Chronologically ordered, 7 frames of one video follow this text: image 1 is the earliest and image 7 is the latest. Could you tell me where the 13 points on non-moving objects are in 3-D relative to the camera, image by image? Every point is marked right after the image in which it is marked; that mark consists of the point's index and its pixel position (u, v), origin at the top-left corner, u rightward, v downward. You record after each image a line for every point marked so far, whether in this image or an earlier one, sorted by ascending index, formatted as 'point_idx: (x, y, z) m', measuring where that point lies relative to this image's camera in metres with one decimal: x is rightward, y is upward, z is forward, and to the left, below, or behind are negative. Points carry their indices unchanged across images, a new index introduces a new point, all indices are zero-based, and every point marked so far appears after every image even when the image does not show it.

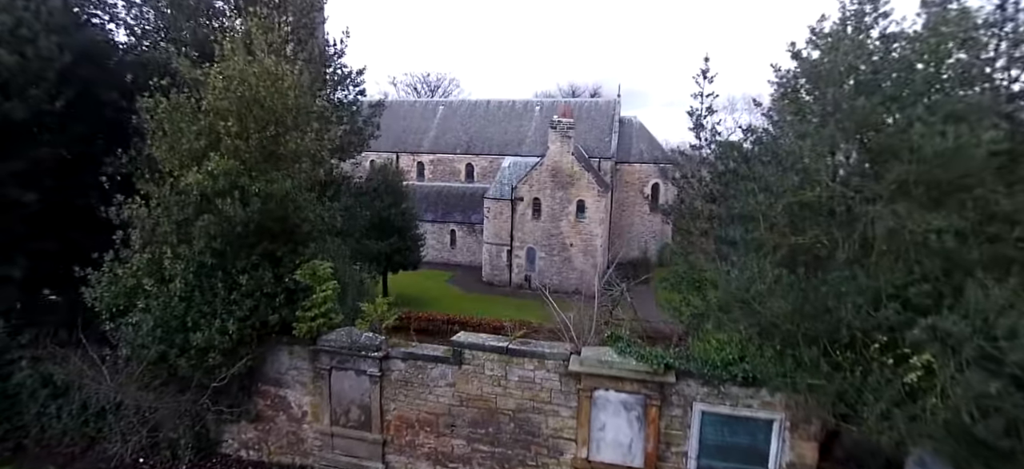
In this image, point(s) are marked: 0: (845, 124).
0: (+3.8, +1.3, +6.2) m
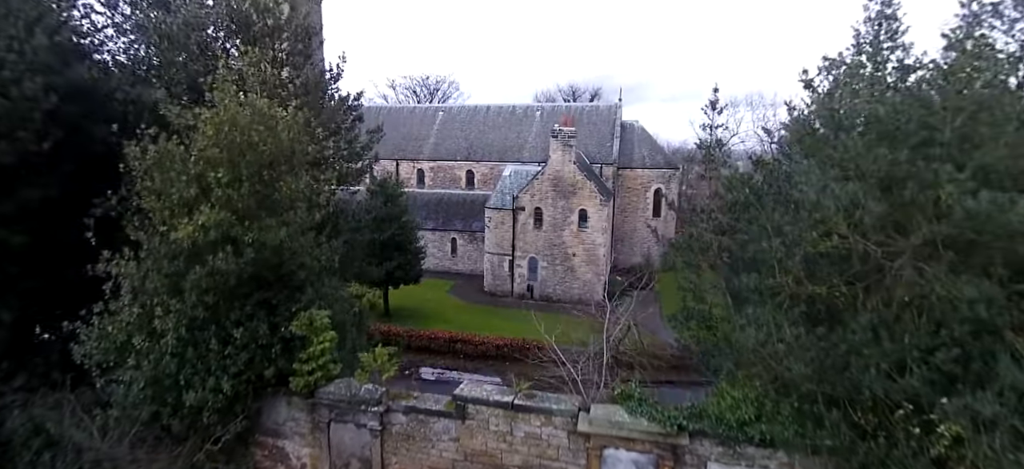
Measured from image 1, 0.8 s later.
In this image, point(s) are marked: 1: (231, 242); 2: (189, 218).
0: (+3.8, +0.7, +5.9) m
1: (-3.6, -0.1, +7.1) m
2: (-4.1, +0.2, +7.0) m
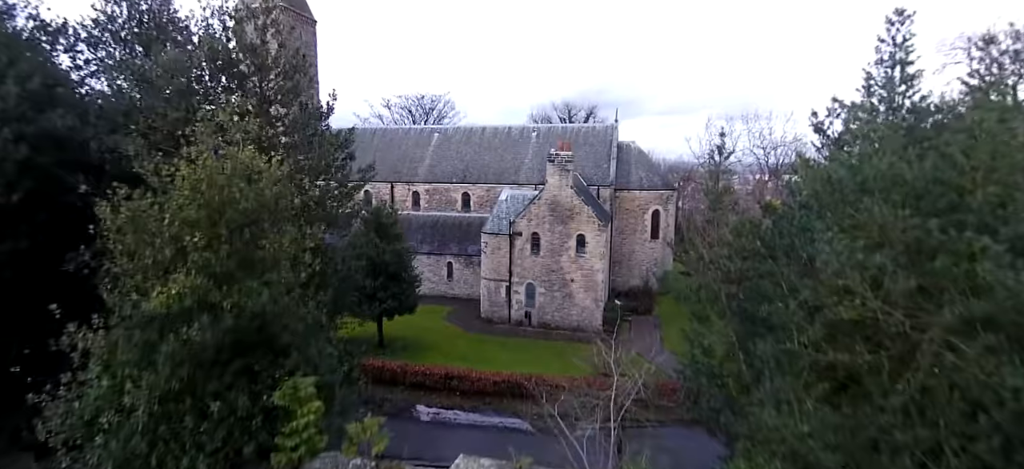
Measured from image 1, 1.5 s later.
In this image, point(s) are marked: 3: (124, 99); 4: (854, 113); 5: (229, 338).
0: (+3.8, -0.1, +5.4) m
1: (-3.7, -0.9, +6.6) m
2: (-4.2, -0.6, +6.5) m
3: (-6.8, +2.4, +9.5) m
4: (+5.2, +1.8, +8.2) m
5: (-3.5, -1.3, +6.7) m
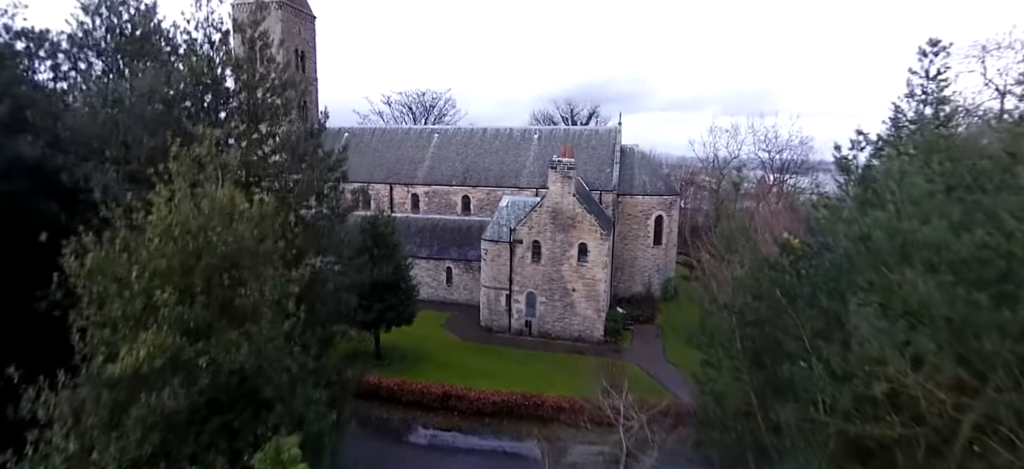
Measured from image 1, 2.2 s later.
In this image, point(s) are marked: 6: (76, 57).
0: (+3.8, -0.7, +4.9) m
1: (-3.7, -1.5, +6.1) m
2: (-4.2, -1.1, +6.0) m
3: (-6.7, +1.9, +8.9) m
4: (+5.2, +1.2, +7.6) m
5: (-3.5, -1.8, +6.2) m
6: (-8.2, +3.4, +10.2) m
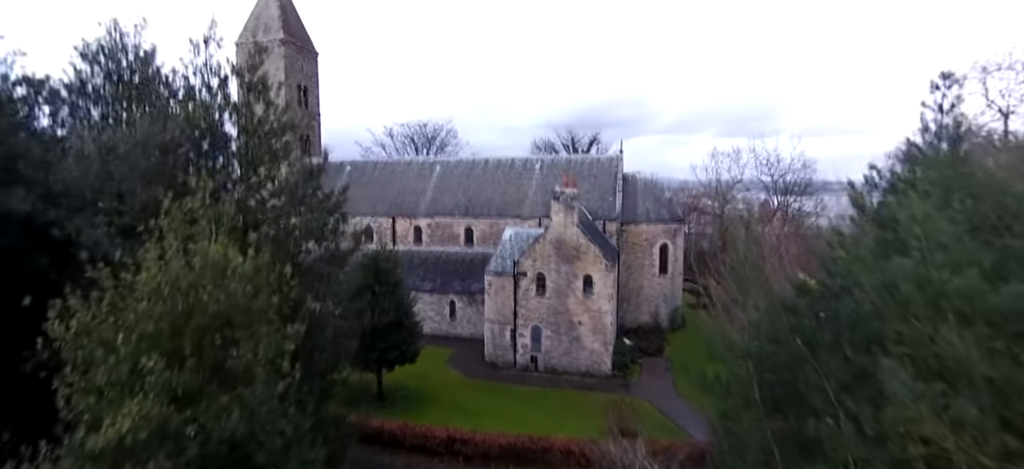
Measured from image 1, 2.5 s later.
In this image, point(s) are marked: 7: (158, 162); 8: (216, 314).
0: (+3.9, -1.2, +4.5) m
1: (-3.6, -2.1, +5.7) m
2: (-4.1, -1.8, +5.6) m
3: (-6.7, +1.0, +8.7) m
4: (+5.3, +0.6, +7.3) m
5: (-3.4, -2.5, +5.8) m
6: (-8.2, +2.4, +10.1) m
7: (-5.7, +1.2, +8.8) m
8: (-3.4, -0.9, +6.2) m
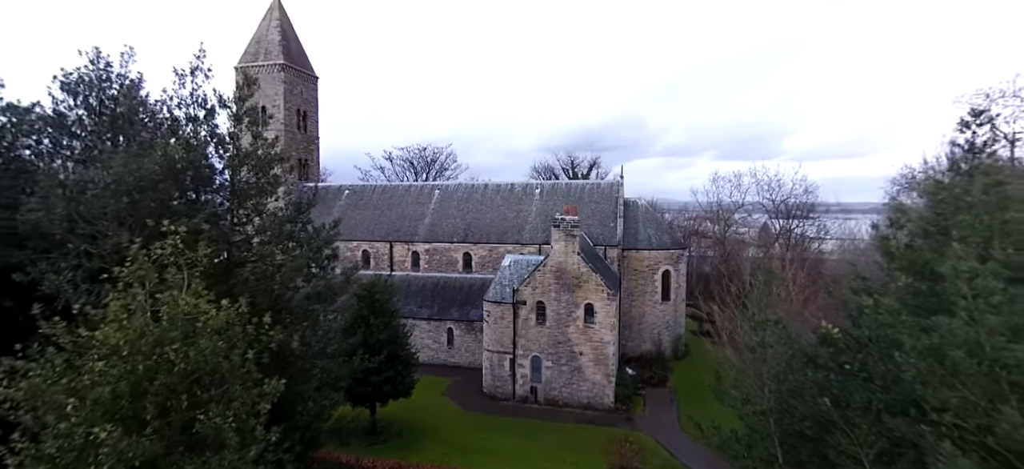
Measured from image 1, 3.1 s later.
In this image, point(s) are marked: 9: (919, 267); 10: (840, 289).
0: (+3.9, -1.6, +3.9) m
1: (-3.6, -2.6, +5.1) m
2: (-4.1, -2.3, +5.0) m
3: (-6.7, +0.4, +8.2) m
4: (+5.3, 0.0, +6.8) m
5: (-3.4, -3.0, +5.2) m
6: (-8.2, +1.7, +9.7) m
7: (-5.8, +0.6, +8.3) m
8: (-3.4, -1.4, +5.6) m
9: (+5.3, -0.4, +6.9) m
10: (+7.7, -1.3, +12.6) m
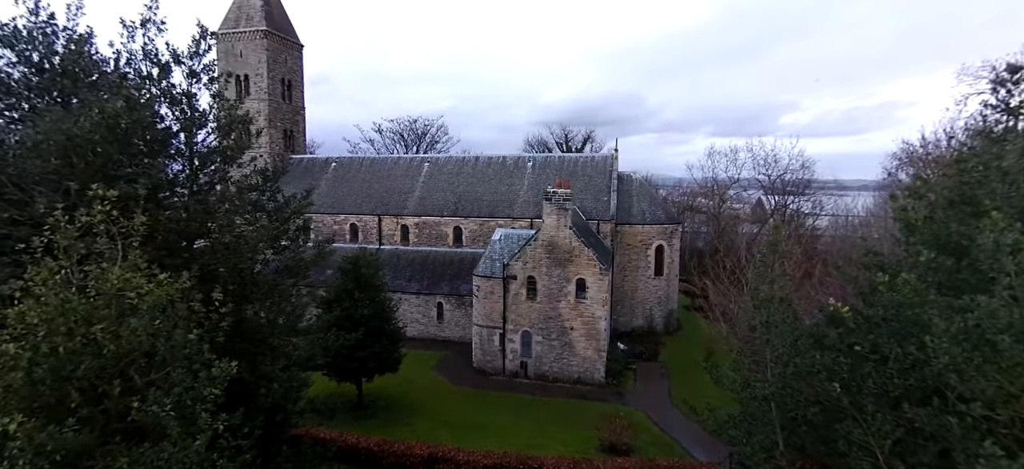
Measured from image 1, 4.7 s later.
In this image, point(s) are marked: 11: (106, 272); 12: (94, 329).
0: (+3.7, -1.4, +3.4) m
1: (-3.8, -2.3, +4.5) m
2: (-4.3, -2.0, +4.4) m
3: (-7.0, +0.9, +7.4) m
4: (+5.0, +0.4, +6.2) m
5: (-3.7, -2.7, +4.6) m
6: (-8.5, +2.3, +8.8) m
7: (-6.0, +1.0, +7.5) m
8: (-3.6, -1.1, +4.9) m
9: (+5.0, -0.1, +6.3) m
10: (+7.4, -0.7, +12.1) m
11: (-3.8, -0.4, +5.1) m
12: (-3.7, -0.8, +4.8) m
